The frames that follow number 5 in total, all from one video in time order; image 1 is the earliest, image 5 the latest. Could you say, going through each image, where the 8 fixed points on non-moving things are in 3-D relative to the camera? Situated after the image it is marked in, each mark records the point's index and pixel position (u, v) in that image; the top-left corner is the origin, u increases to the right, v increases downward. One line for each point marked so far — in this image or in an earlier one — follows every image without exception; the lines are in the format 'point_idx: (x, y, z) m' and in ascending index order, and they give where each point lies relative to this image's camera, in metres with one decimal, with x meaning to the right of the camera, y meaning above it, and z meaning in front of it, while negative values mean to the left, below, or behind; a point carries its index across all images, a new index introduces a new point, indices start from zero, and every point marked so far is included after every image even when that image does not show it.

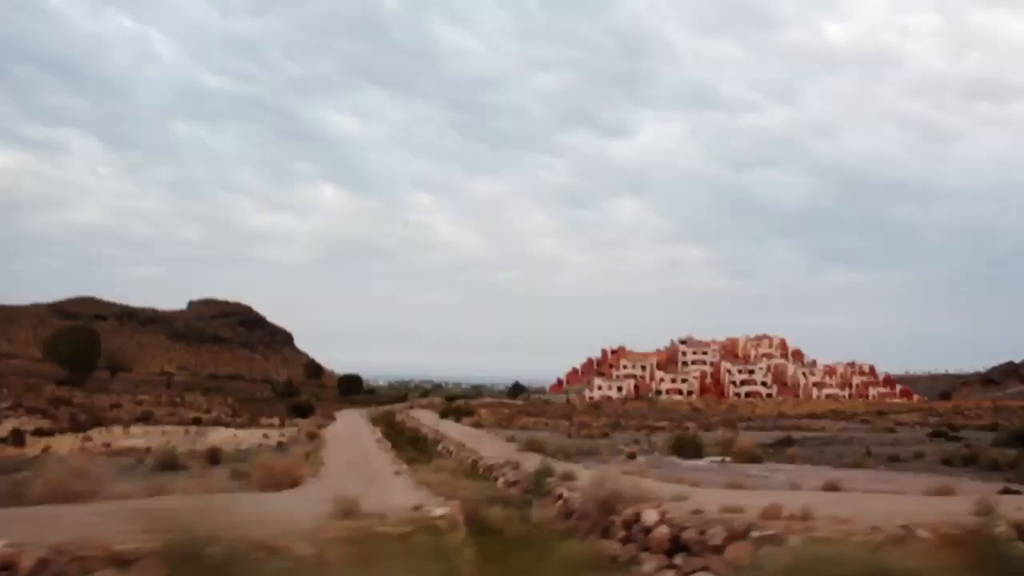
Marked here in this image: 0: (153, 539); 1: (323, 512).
0: (-3.9, -2.8, +9.1) m
1: (-2.4, -2.9, +11.0) m
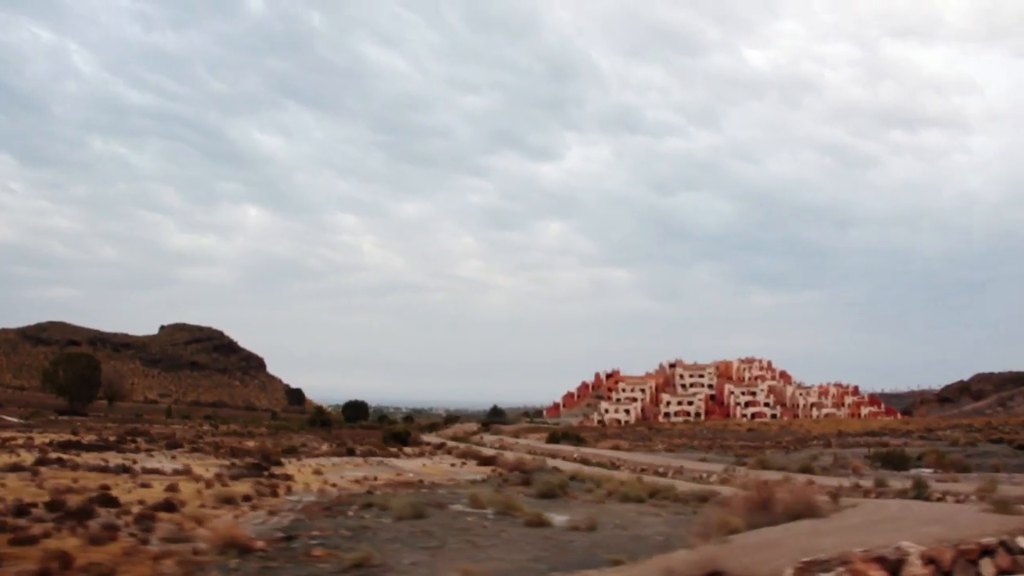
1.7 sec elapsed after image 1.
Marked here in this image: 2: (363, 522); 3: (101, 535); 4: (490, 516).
0: (+7.2, -3.9, +13.1) m
1: (+8.4, -4.0, +15.1) m
2: (-3.3, -5.3, +19.3) m
3: (-8.8, -5.4, +18.5) m
4: (-0.5, -5.4, +20.2) m
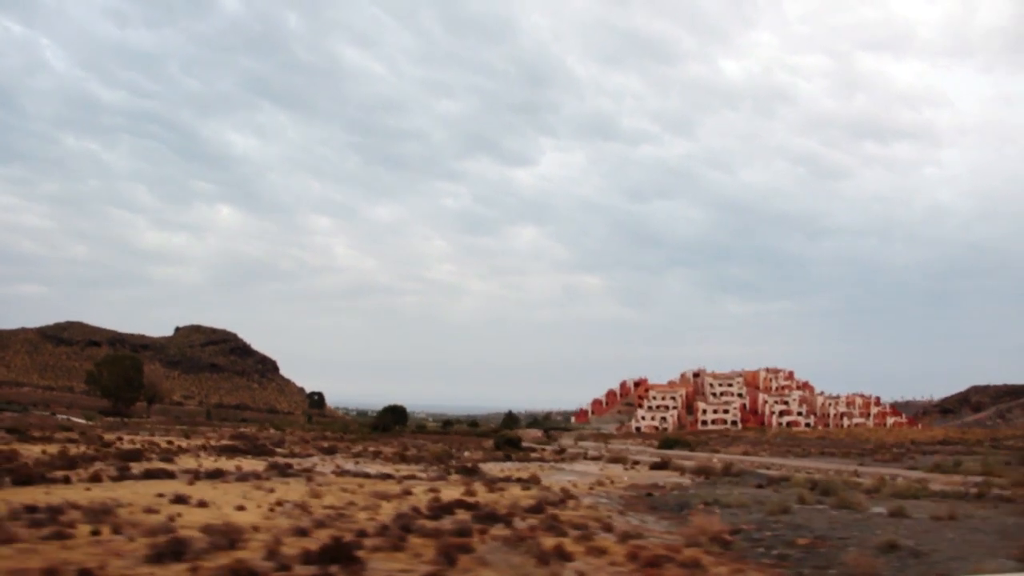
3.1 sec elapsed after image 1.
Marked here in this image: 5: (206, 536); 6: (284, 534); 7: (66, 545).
0: (+17.7, -4.9, +17.3) m
1: (+18.8, -5.1, +19.5) m
2: (+6.7, -6.2, +22.7) m
3: (+1.3, -6.2, +21.5) m
4: (+9.5, -6.4, +23.8) m
5: (-6.8, -5.6, +19.2) m
6: (-5.3, -5.8, +20.0) m
7: (-9.4, -5.5, +18.0) m
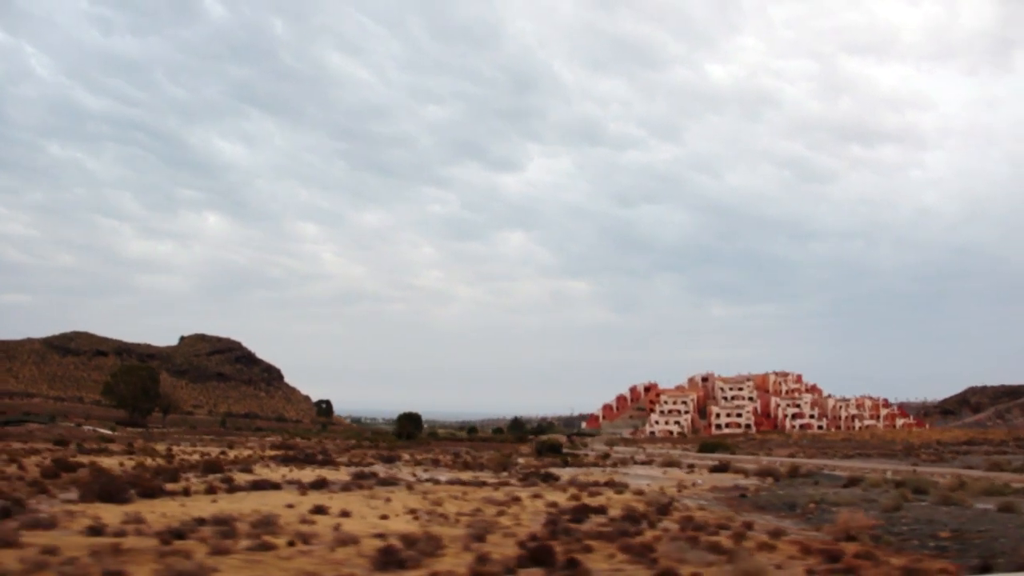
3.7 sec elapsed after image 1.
0: (+22.0, -5.2, +19.2) m
1: (+23.0, -5.4, +21.4) m
2: (+10.8, -6.6, +24.2) m
3: (+5.5, -6.6, +22.8) m
4: (+13.6, -6.7, +25.4) m
5: (-2.6, -6.1, +20.2) m
6: (-1.1, -6.3, +21.1) m
7: (-5.1, -6.0, +18.9) m
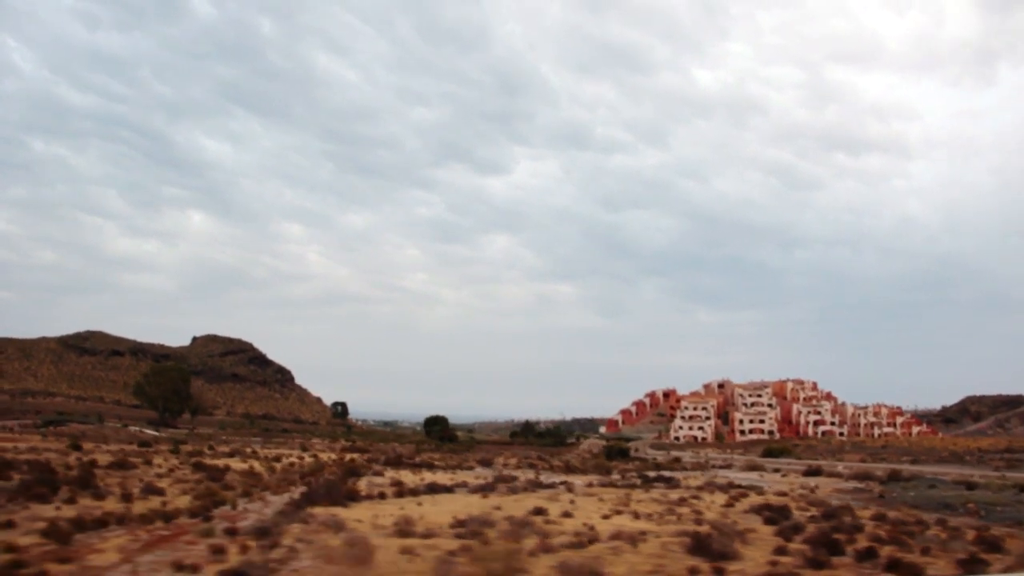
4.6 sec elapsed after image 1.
0: (+29.3, -6.2, +22.7) m
1: (+30.2, -6.3, +25.0) m
2: (+17.9, -7.4, +27.1) m
3: (+12.6, -7.3, +25.4) m
4: (+20.6, -7.6, +28.4) m
5: (+4.7, -6.7, +22.4) m
6: (+6.1, -6.9, +23.4) m
7: (+2.3, -6.5, +21.0) m
